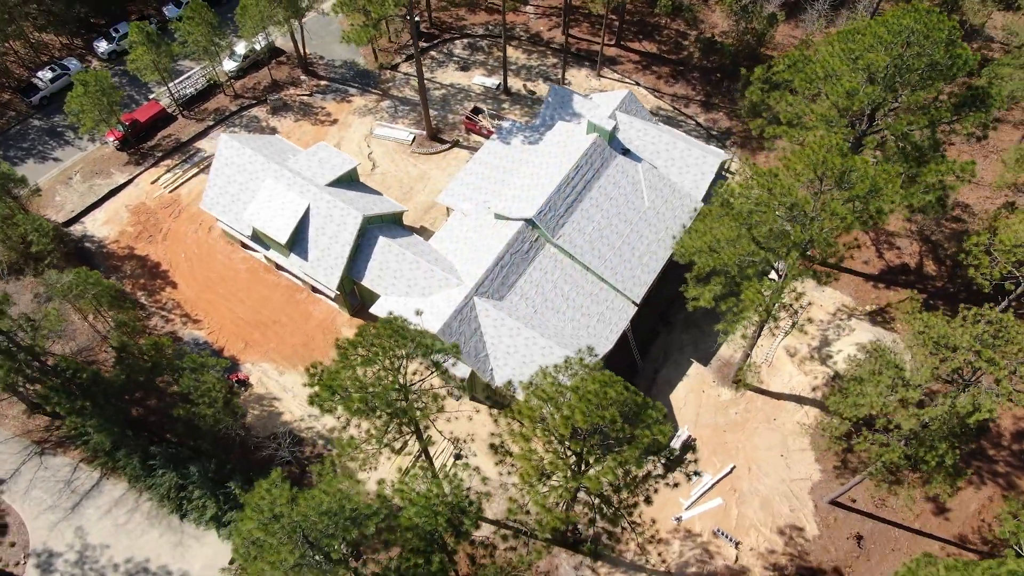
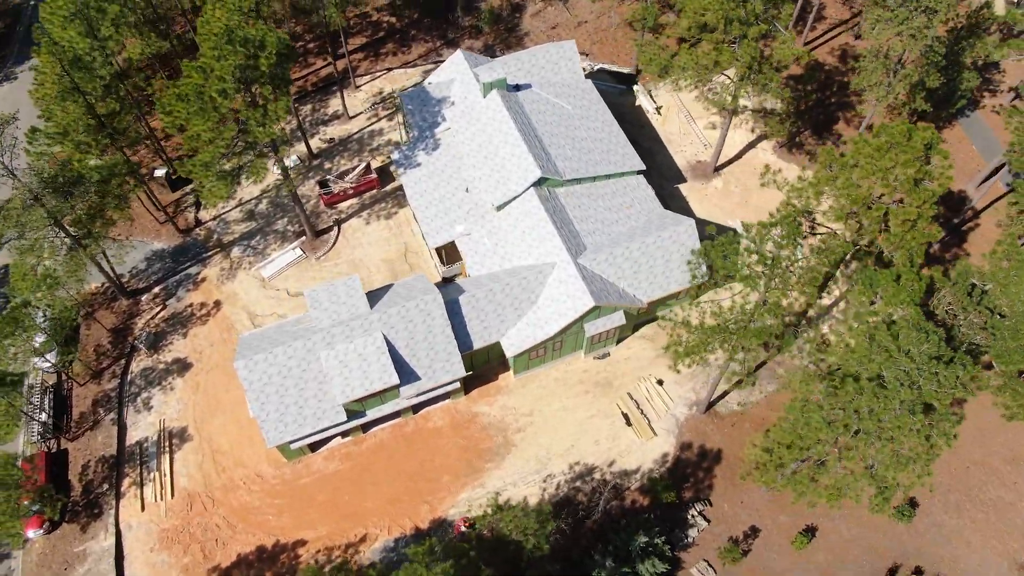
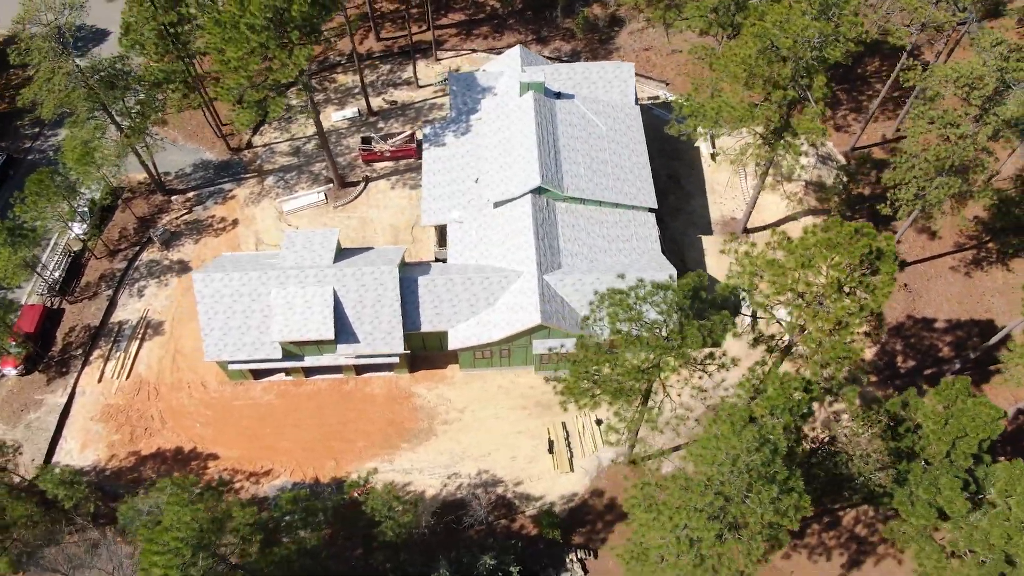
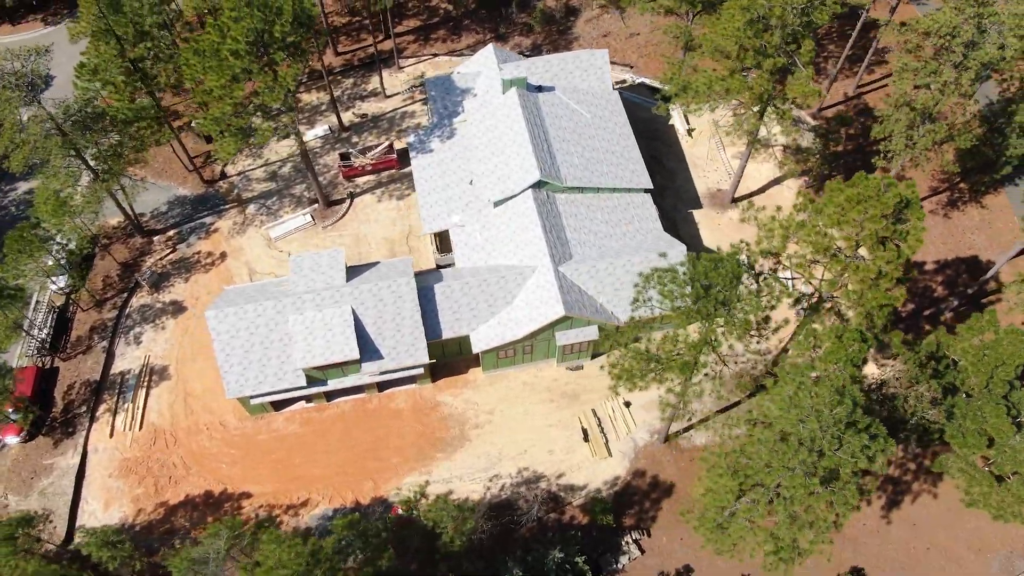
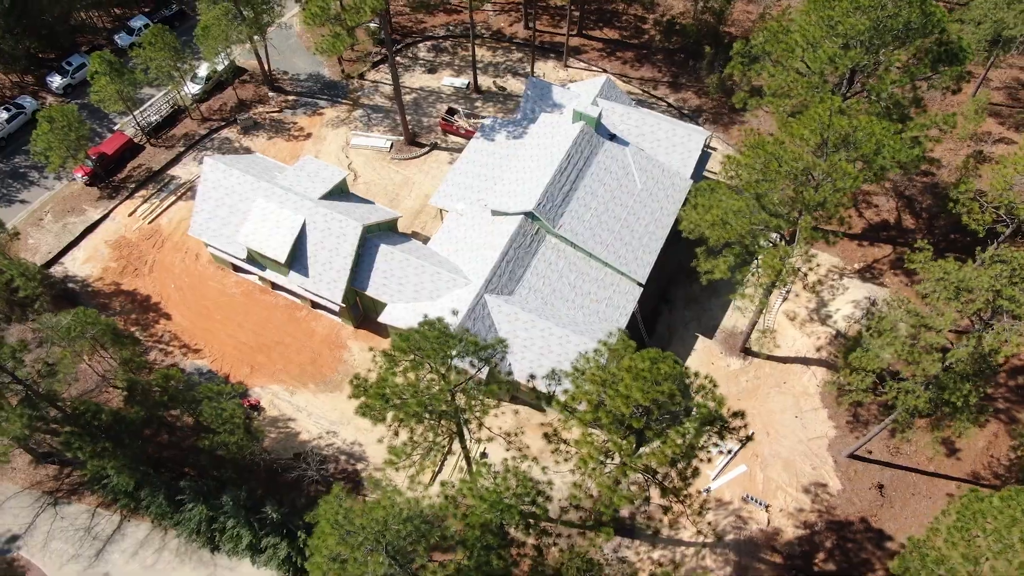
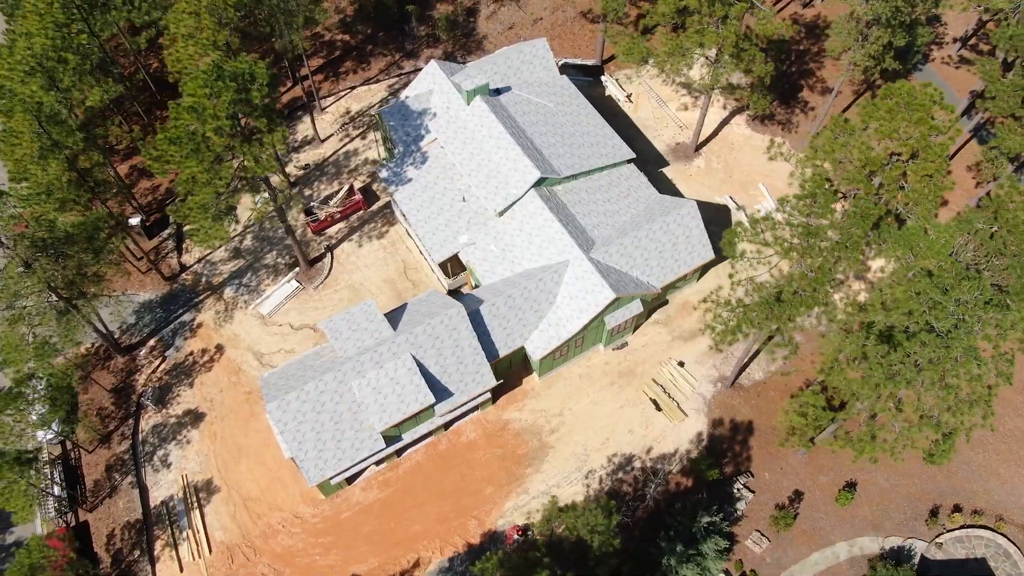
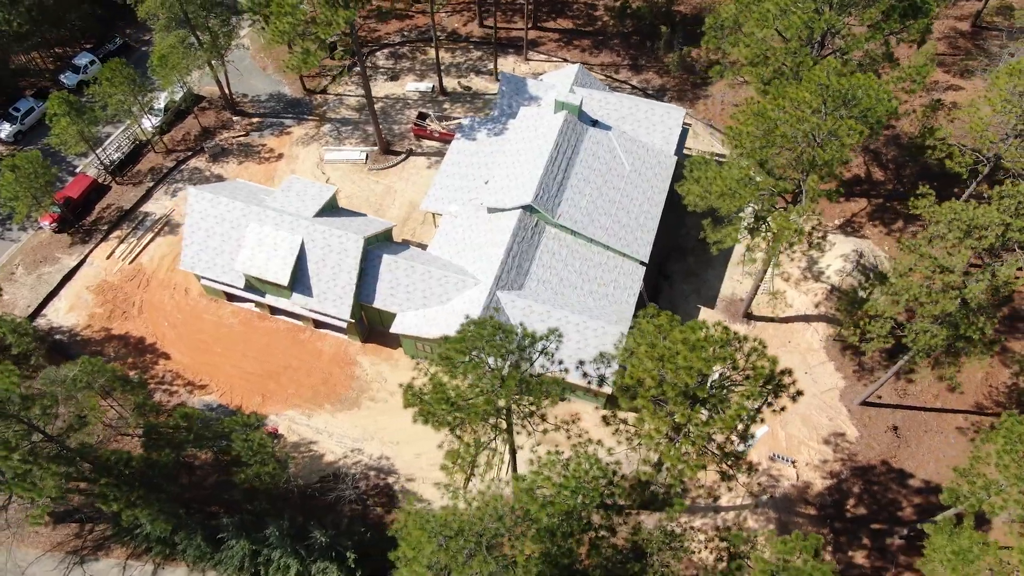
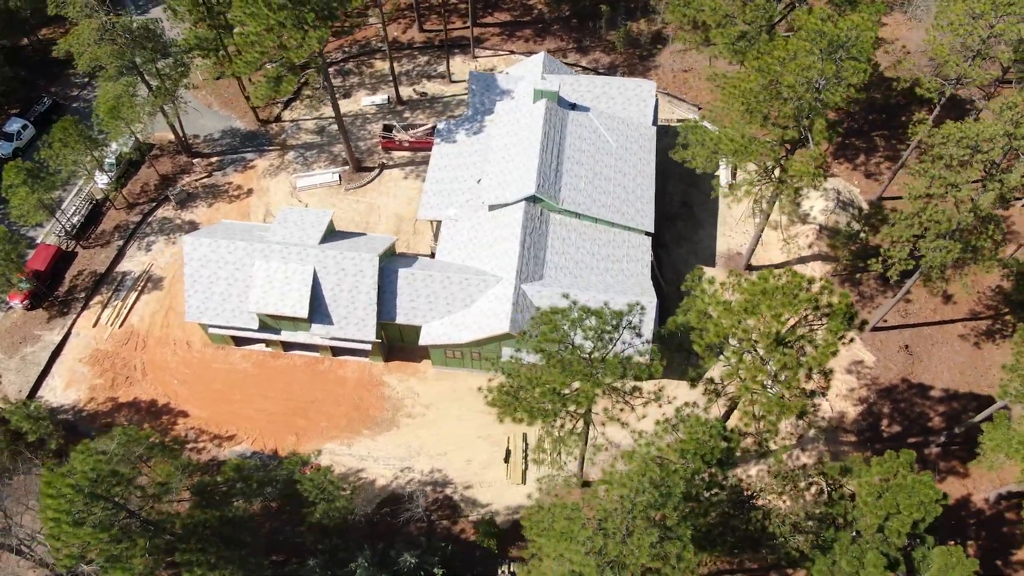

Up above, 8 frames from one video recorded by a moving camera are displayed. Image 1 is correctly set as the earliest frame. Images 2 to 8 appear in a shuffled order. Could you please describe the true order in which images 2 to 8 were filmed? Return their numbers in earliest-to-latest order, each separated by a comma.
5, 7, 8, 3, 4, 2, 6
